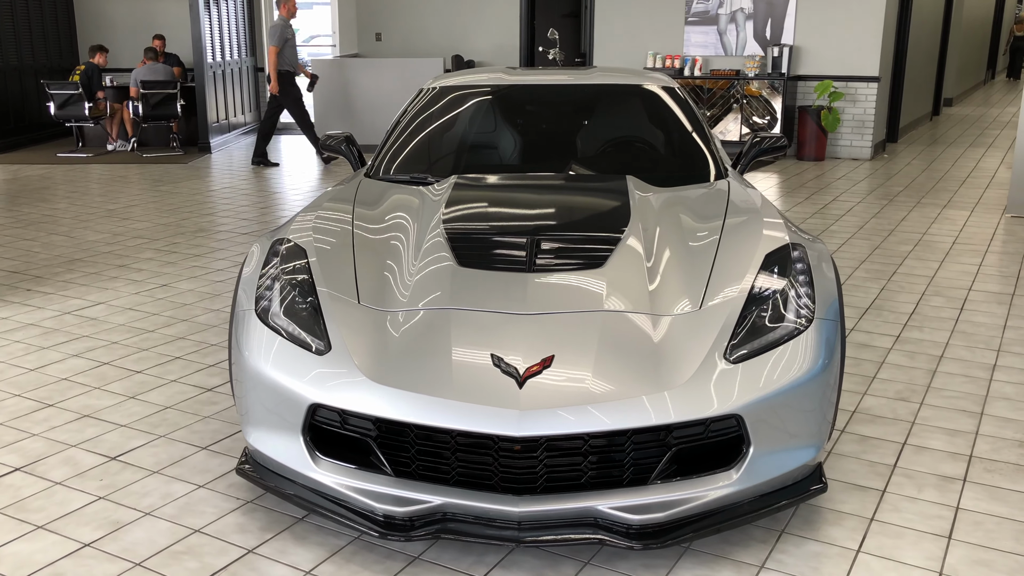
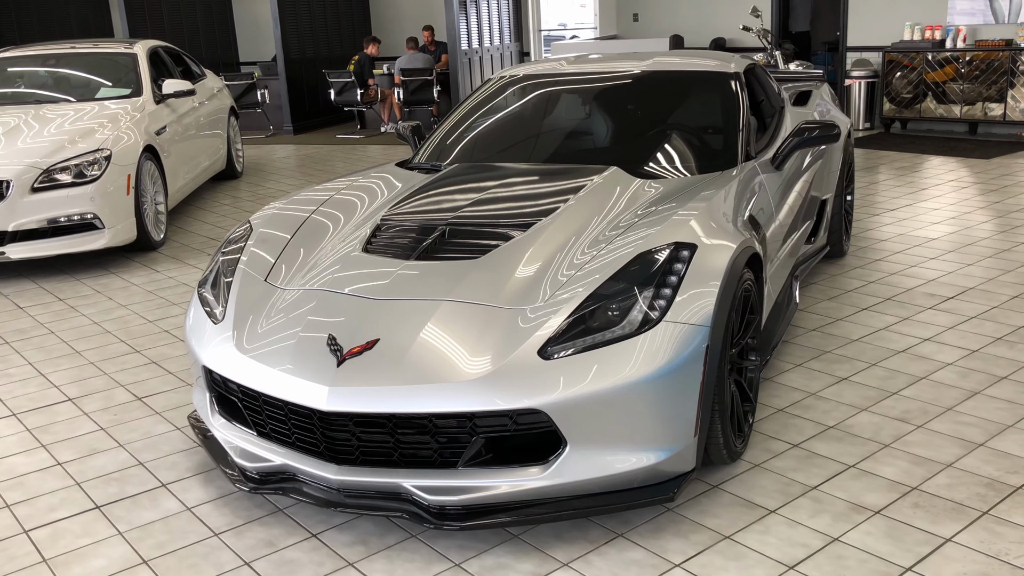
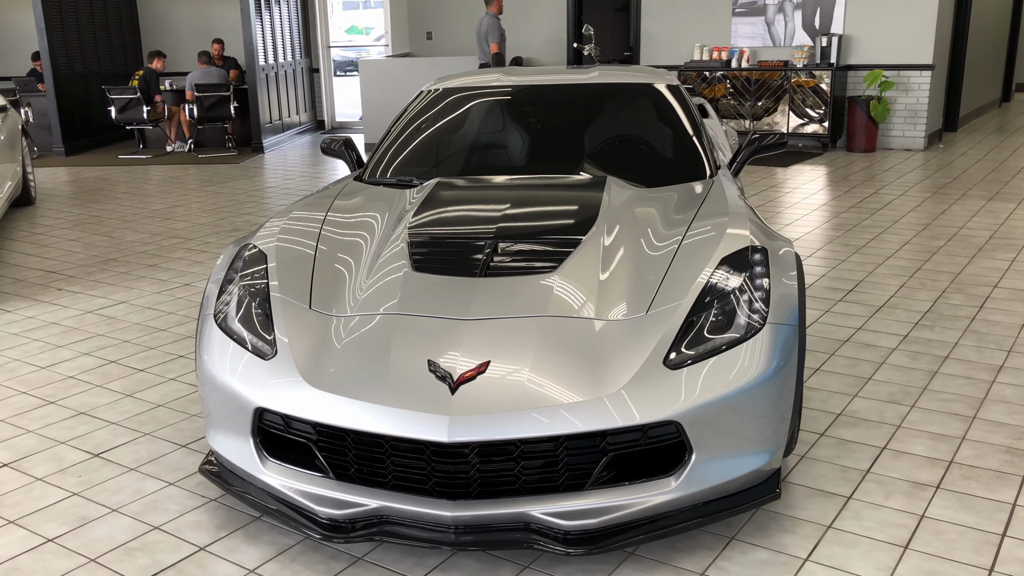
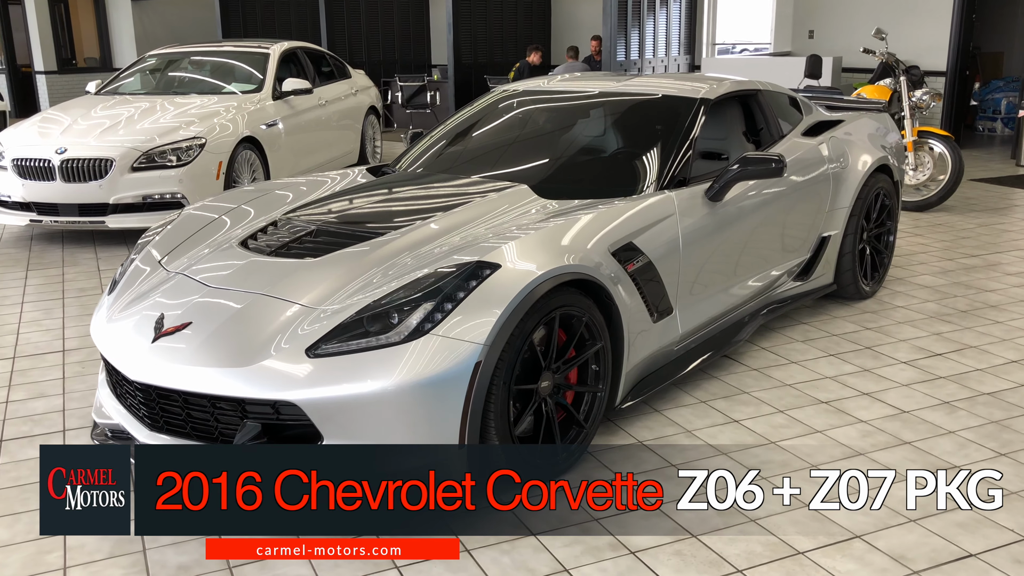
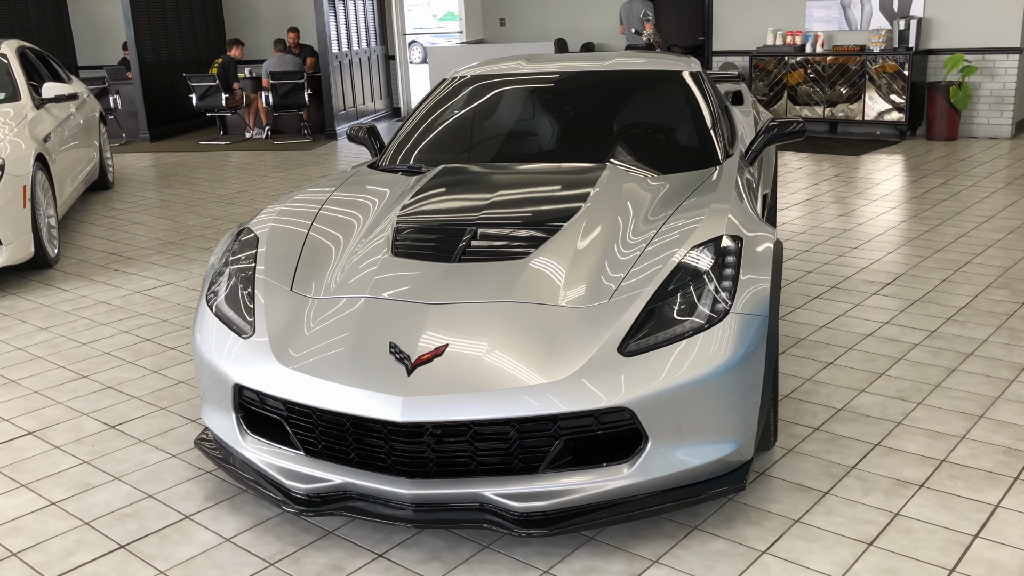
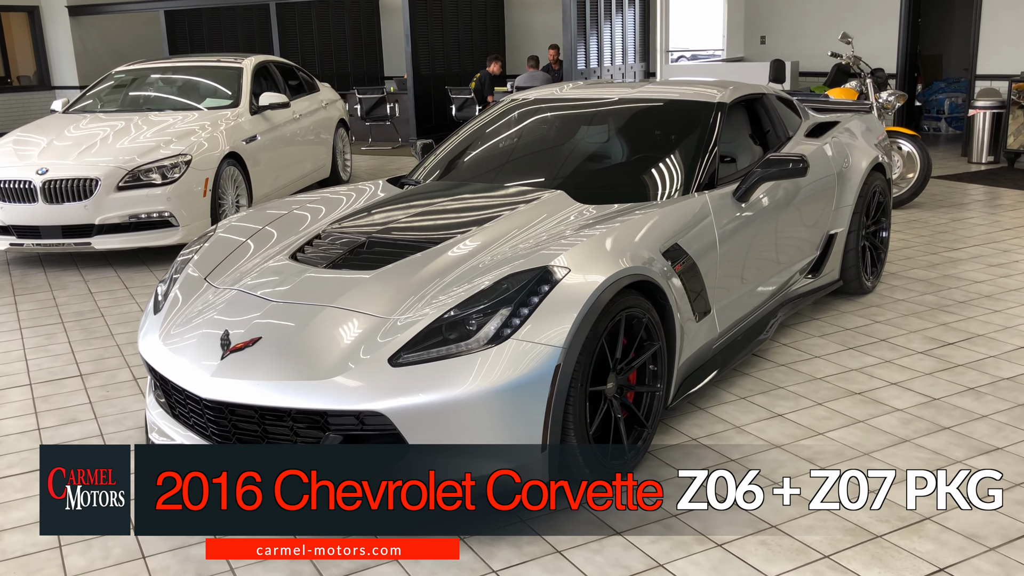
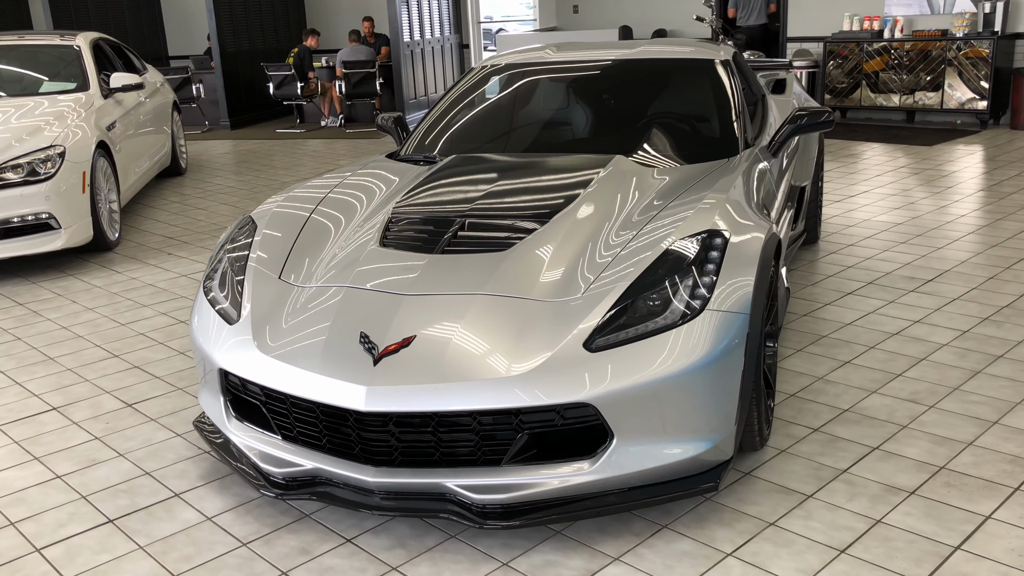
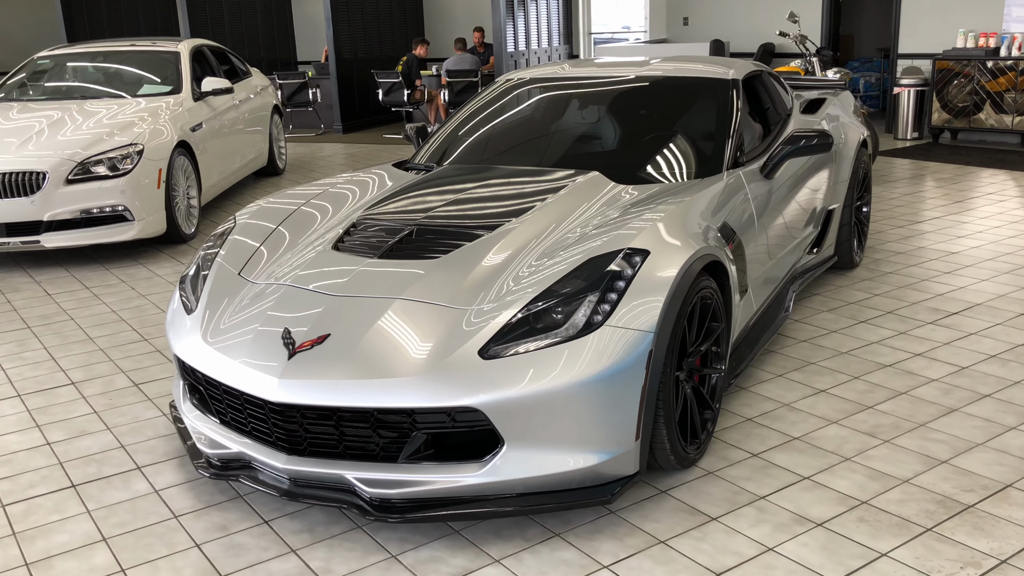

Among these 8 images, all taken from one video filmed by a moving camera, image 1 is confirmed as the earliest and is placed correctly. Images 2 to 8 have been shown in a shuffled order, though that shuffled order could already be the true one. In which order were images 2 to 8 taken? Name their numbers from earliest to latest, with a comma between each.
3, 5, 7, 2, 8, 6, 4
